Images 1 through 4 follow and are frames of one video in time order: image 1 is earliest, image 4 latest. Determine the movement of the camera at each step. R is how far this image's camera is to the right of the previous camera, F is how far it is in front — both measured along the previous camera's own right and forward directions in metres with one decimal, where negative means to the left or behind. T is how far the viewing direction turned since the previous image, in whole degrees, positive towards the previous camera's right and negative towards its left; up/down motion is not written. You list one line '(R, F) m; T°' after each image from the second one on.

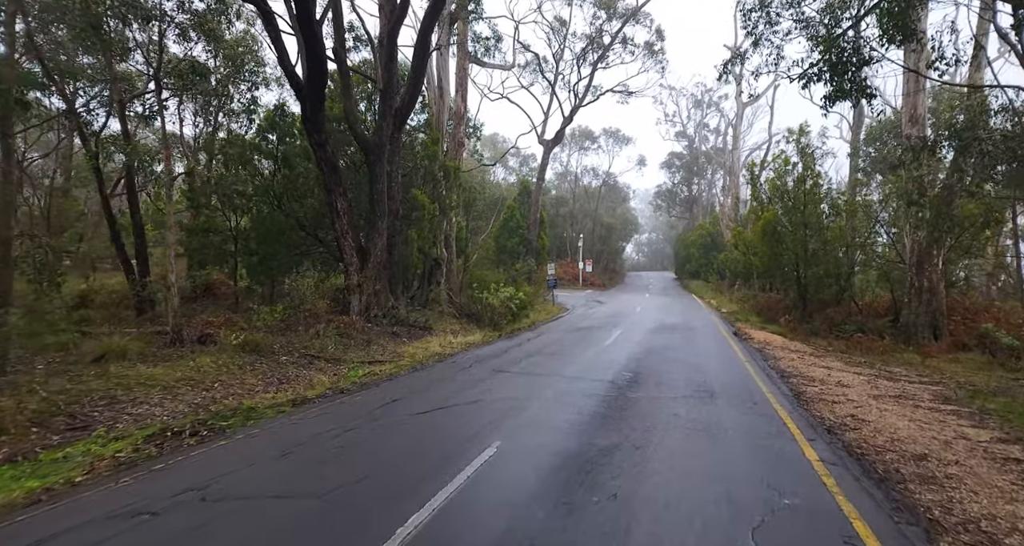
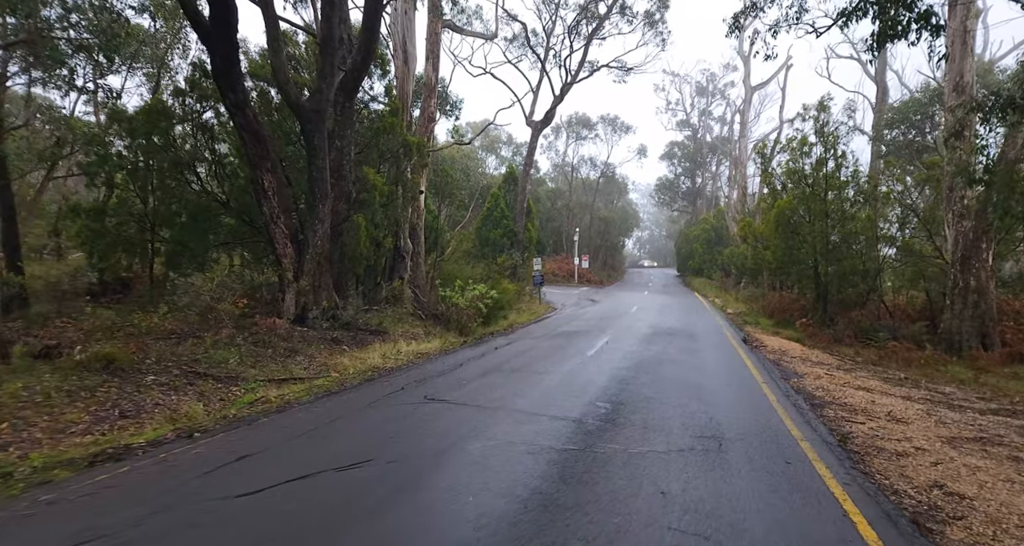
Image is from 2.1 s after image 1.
(+0.8, +2.6) m; 0°
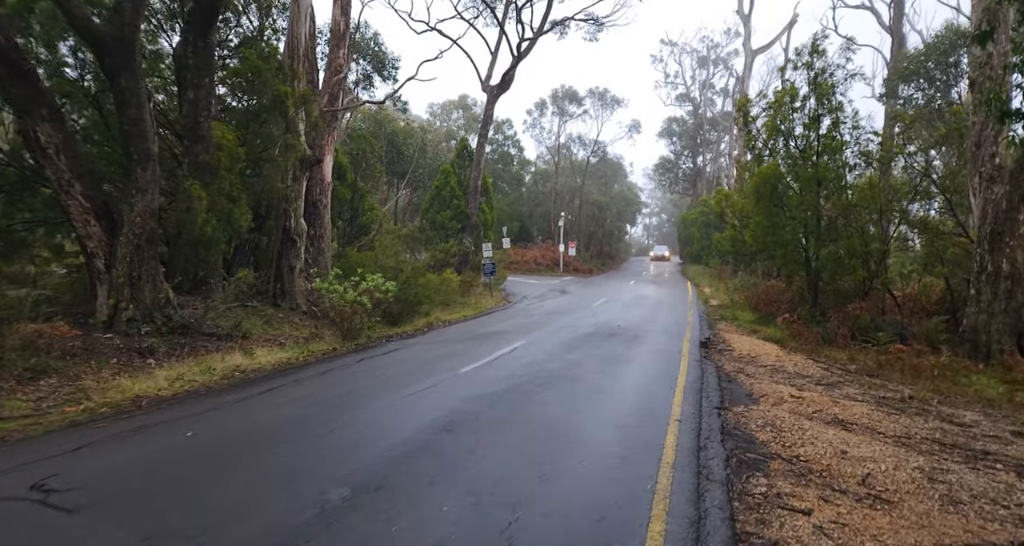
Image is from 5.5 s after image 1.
(+2.5, +3.1) m; -2°
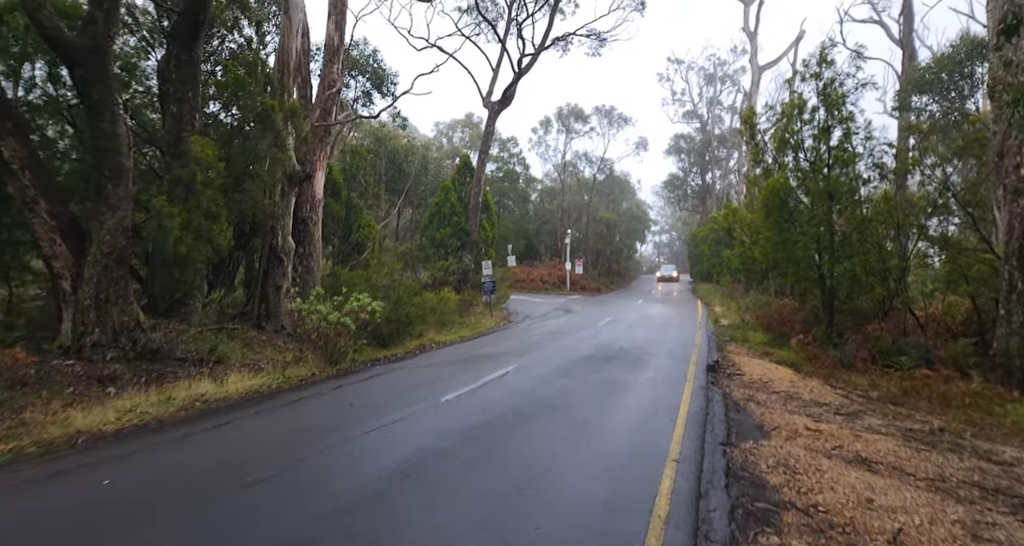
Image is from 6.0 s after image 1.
(+0.3, +0.7) m; -1°
